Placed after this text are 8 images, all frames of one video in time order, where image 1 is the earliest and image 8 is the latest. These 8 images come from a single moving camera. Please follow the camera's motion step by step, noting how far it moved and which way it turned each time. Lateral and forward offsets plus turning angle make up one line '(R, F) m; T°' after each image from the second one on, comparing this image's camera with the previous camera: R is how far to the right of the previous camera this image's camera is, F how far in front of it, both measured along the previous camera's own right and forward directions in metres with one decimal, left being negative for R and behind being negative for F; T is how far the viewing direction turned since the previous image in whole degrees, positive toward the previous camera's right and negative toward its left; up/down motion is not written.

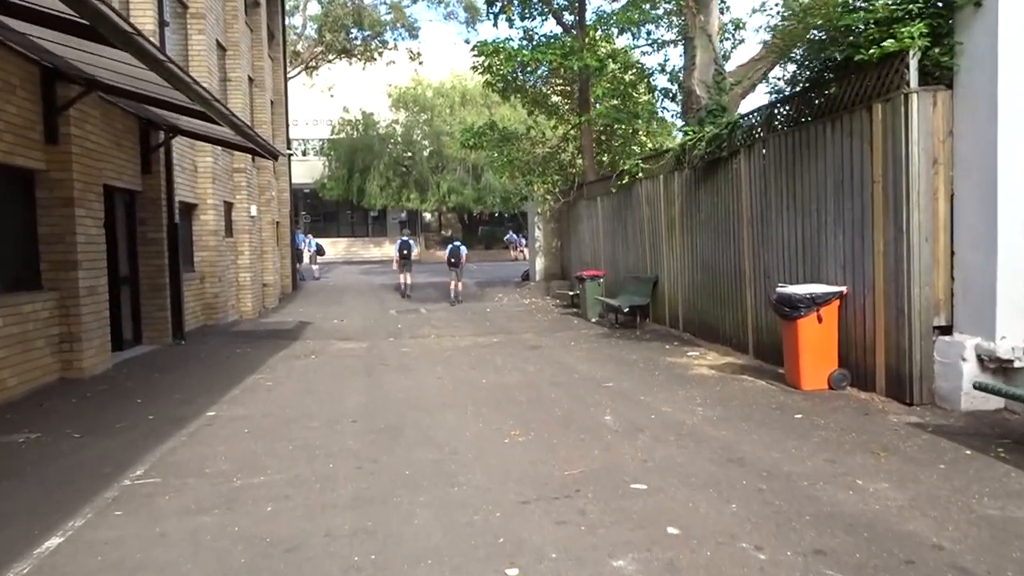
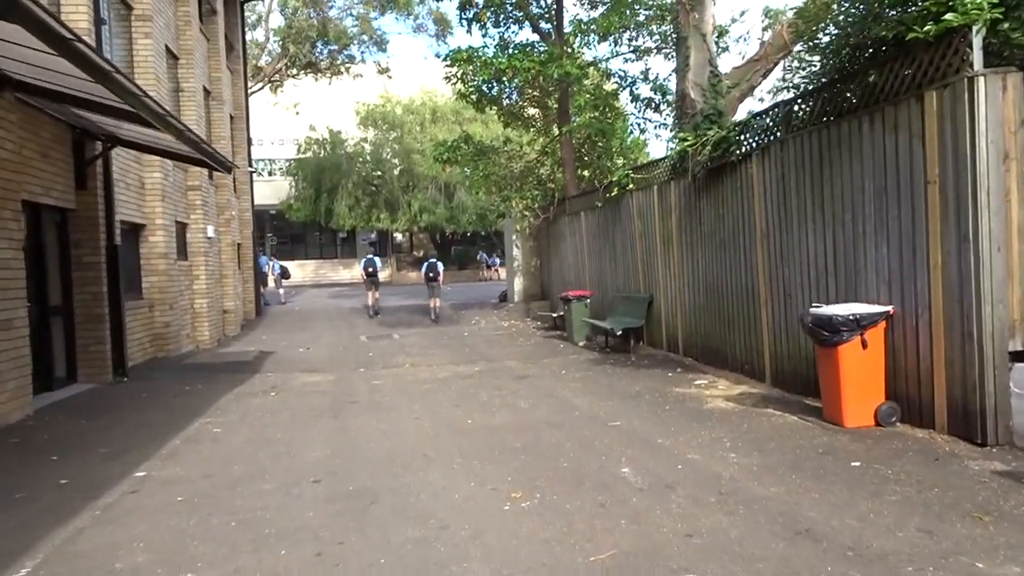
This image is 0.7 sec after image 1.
(-0.2, +1.2) m; +2°
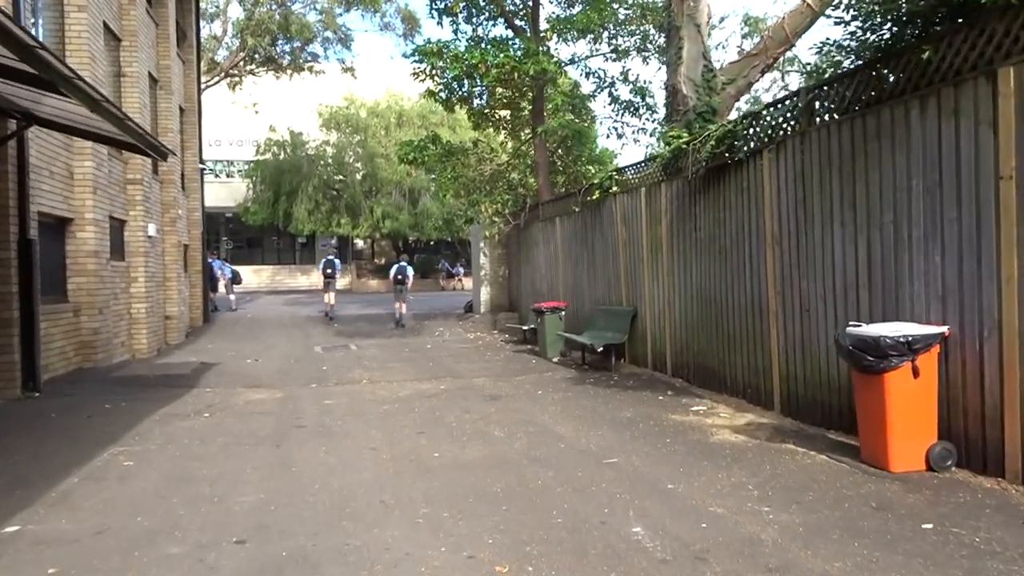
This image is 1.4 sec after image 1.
(-0.1, +1.2) m; +3°
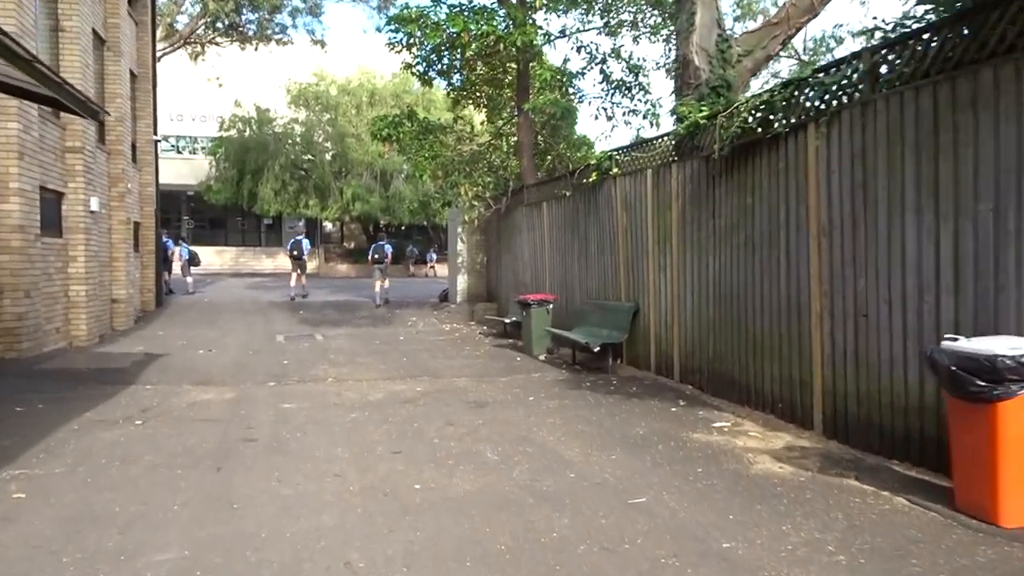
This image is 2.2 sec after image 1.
(-0.2, +1.3) m; +2°
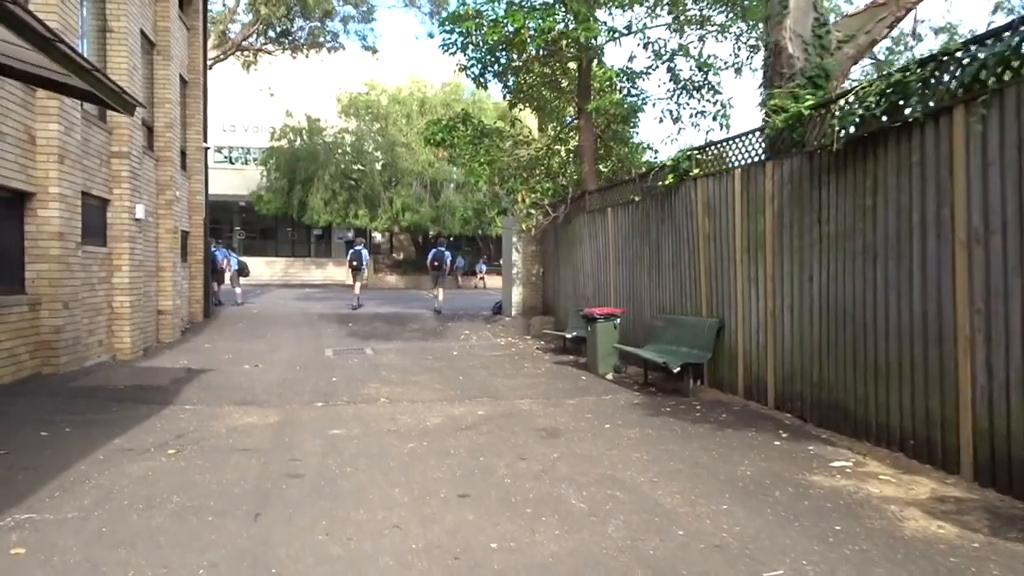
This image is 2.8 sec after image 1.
(-0.3, +0.9) m; -3°
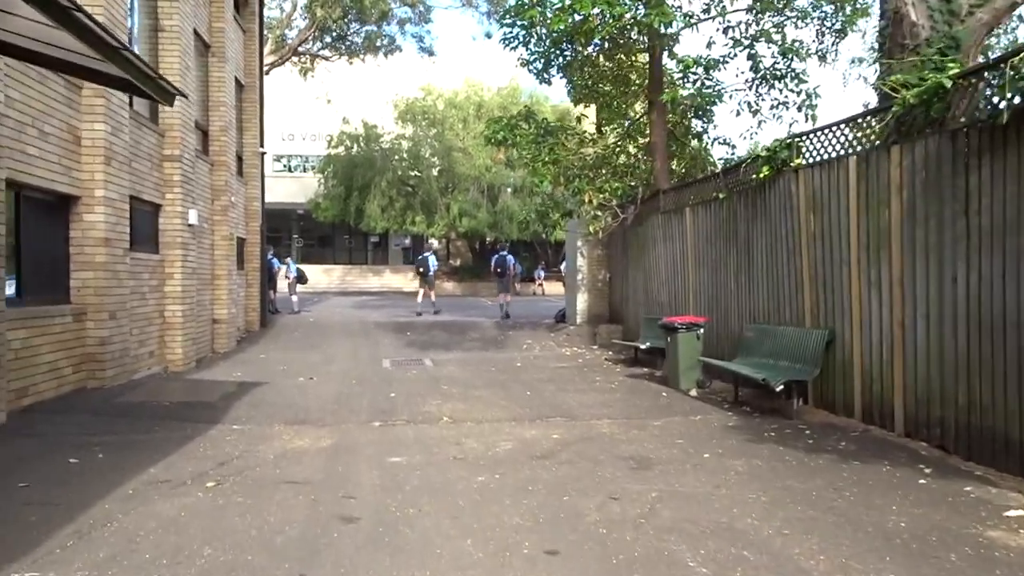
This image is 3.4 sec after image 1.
(-0.2, +1.0) m; -4°
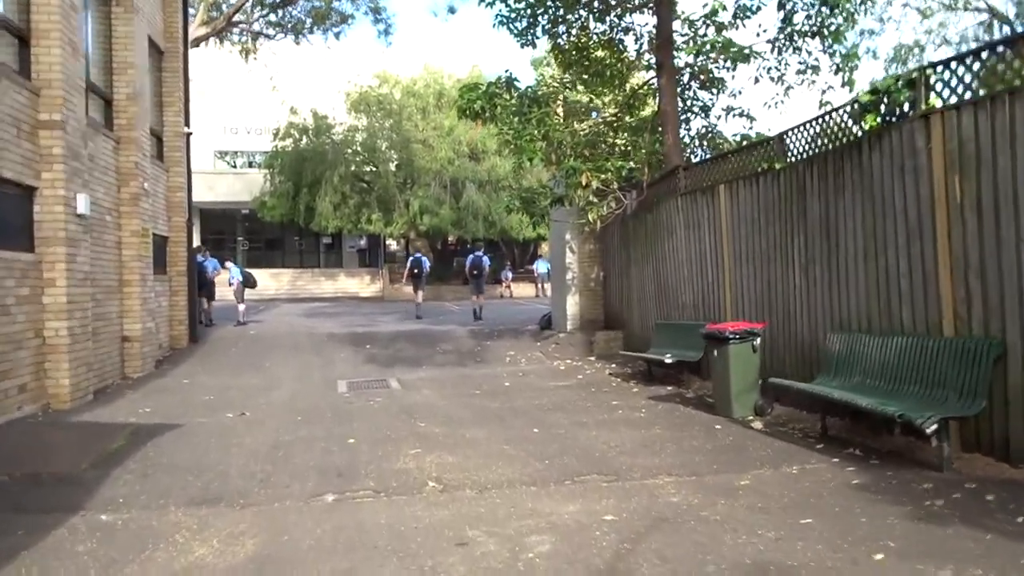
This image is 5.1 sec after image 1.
(-0.4, +2.8) m; +3°
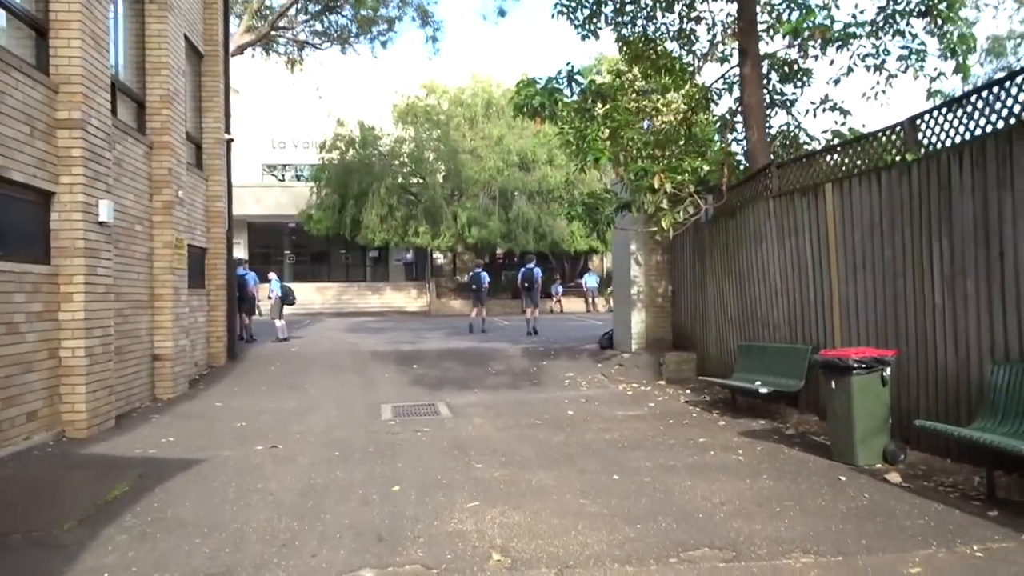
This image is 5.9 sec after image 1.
(-0.3, +1.3) m; -3°
